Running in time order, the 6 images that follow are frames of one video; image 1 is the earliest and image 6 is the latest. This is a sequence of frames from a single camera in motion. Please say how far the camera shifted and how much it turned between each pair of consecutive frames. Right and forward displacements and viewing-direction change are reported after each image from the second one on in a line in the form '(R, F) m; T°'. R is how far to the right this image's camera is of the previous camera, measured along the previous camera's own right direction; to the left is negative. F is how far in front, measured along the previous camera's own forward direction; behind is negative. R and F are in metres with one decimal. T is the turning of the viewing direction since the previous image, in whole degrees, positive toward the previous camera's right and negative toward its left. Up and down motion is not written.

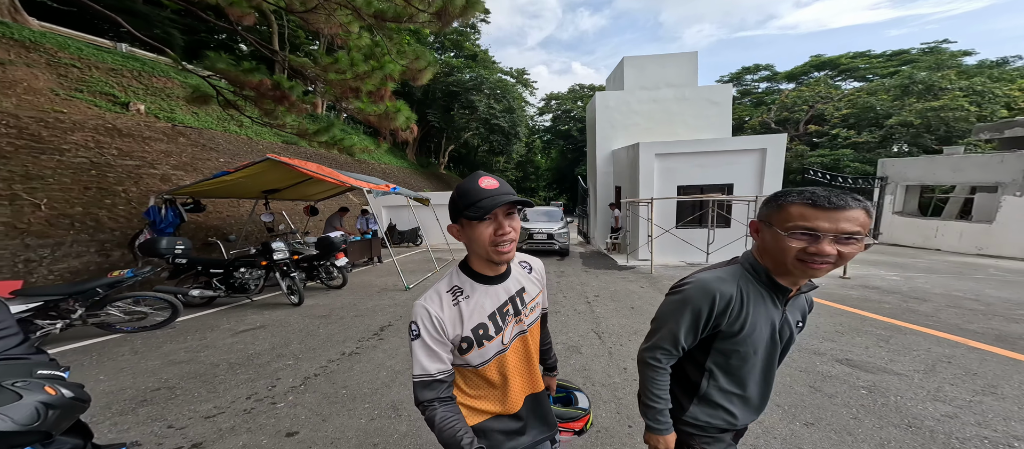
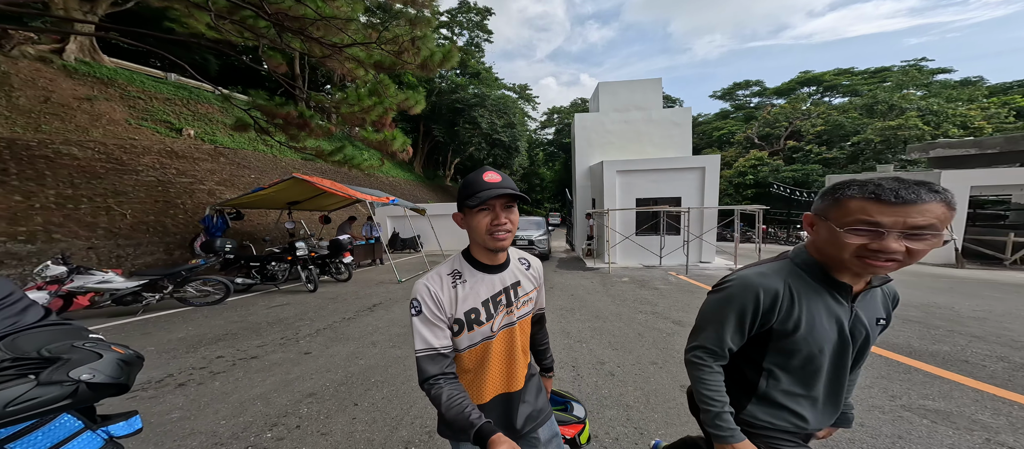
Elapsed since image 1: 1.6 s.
(+0.9, -1.3) m; -2°
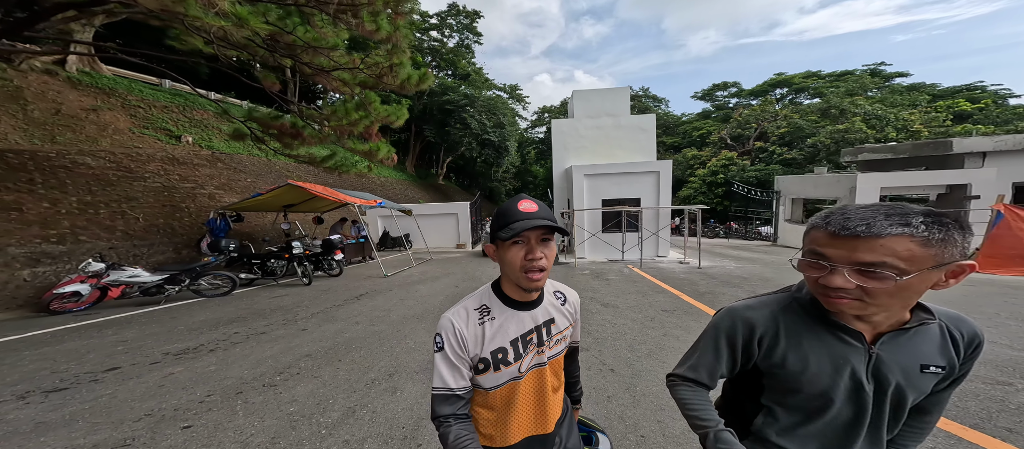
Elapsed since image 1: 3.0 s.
(+0.6, -0.9) m; +1°
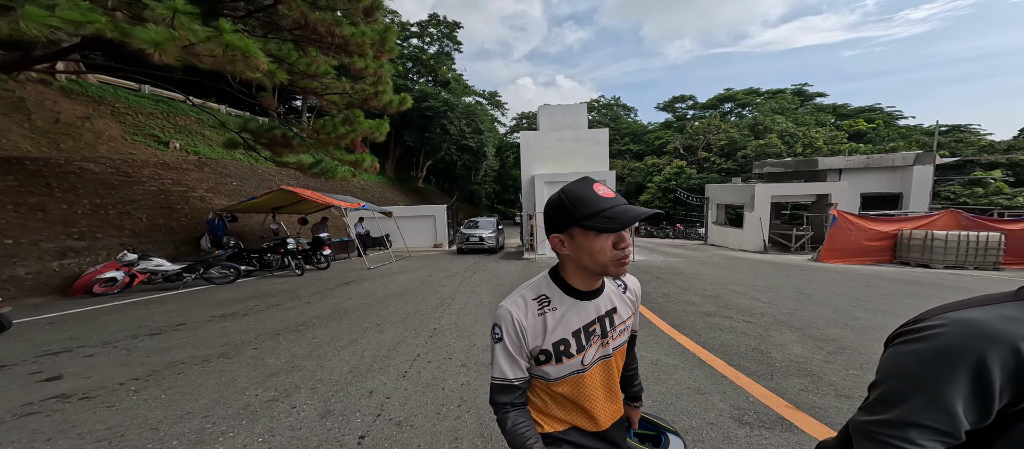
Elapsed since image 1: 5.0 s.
(+0.4, -1.4) m; +3°
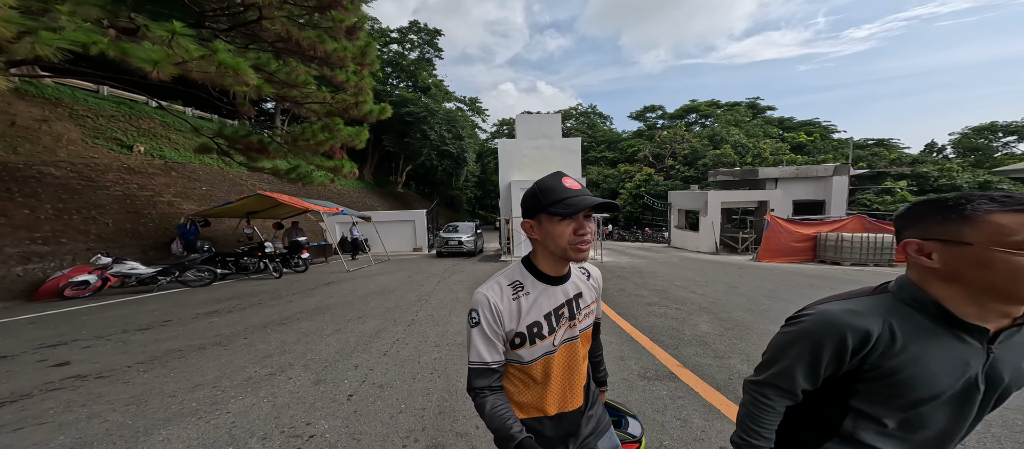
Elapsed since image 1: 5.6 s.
(+0.1, -0.5) m; +4°
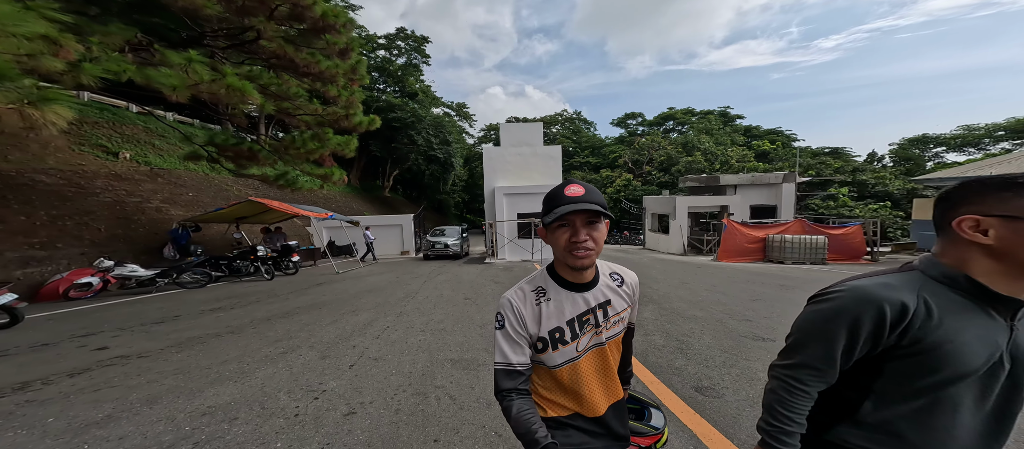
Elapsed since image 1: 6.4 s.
(+0.2, -0.7) m; +2°
